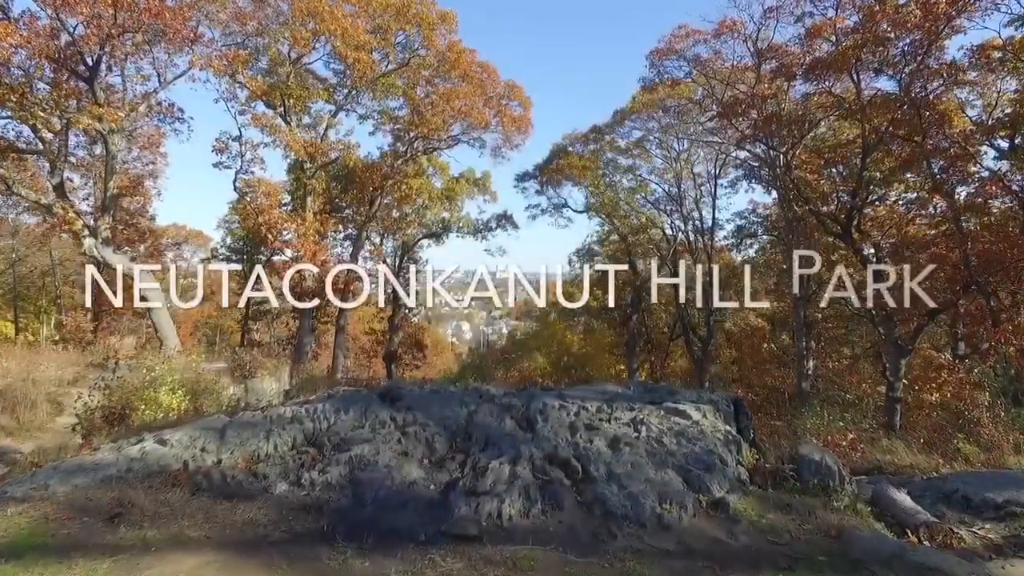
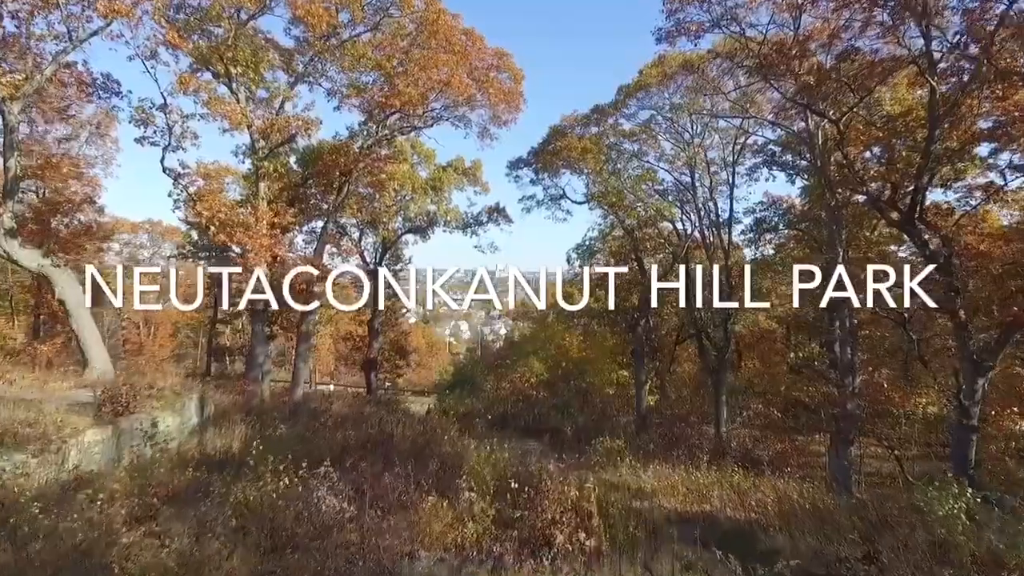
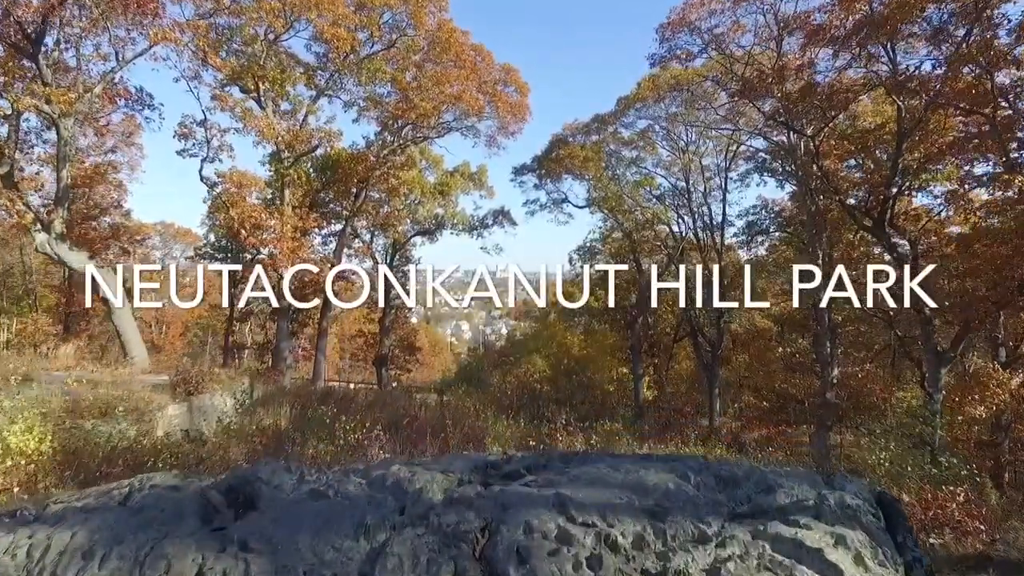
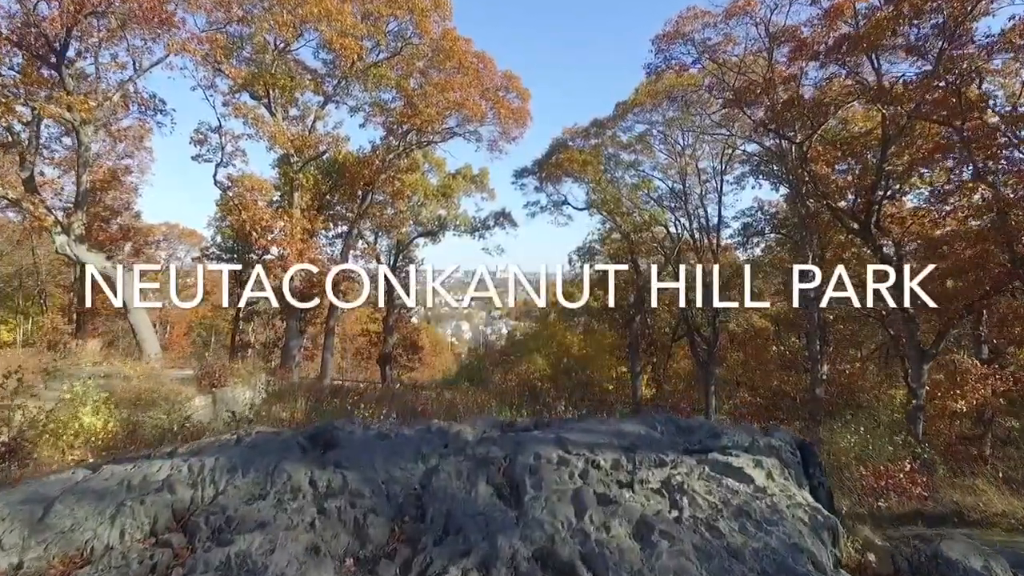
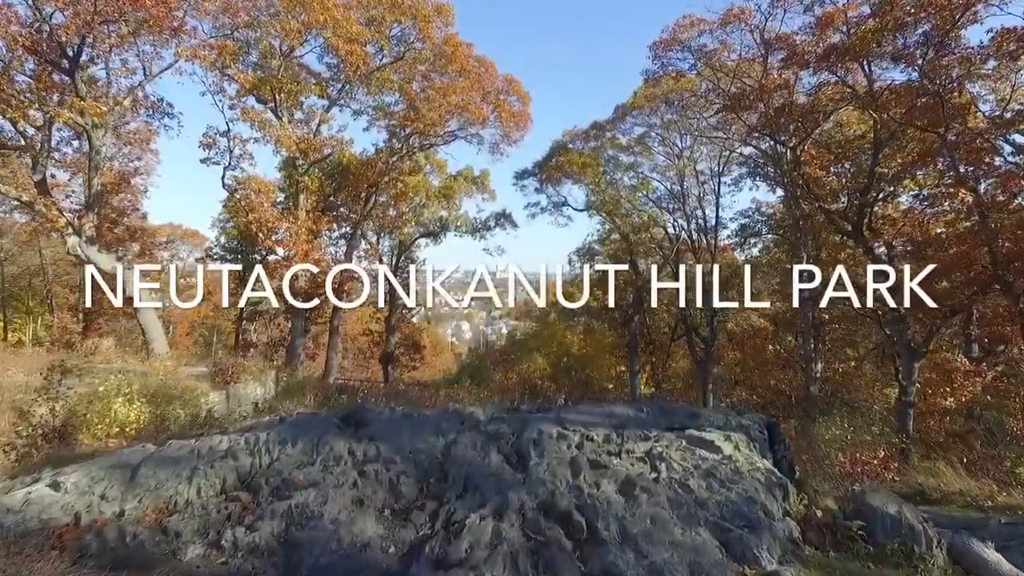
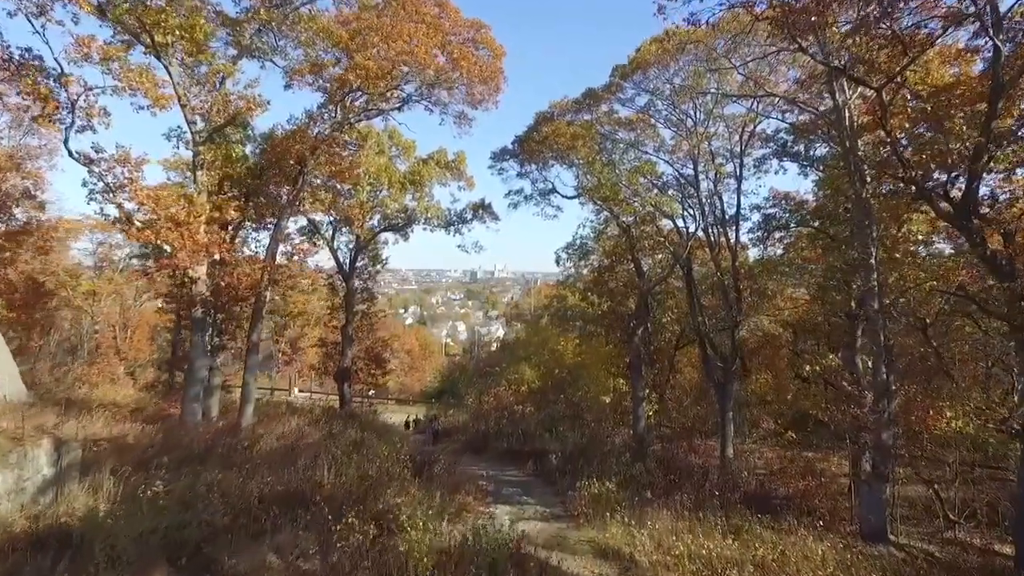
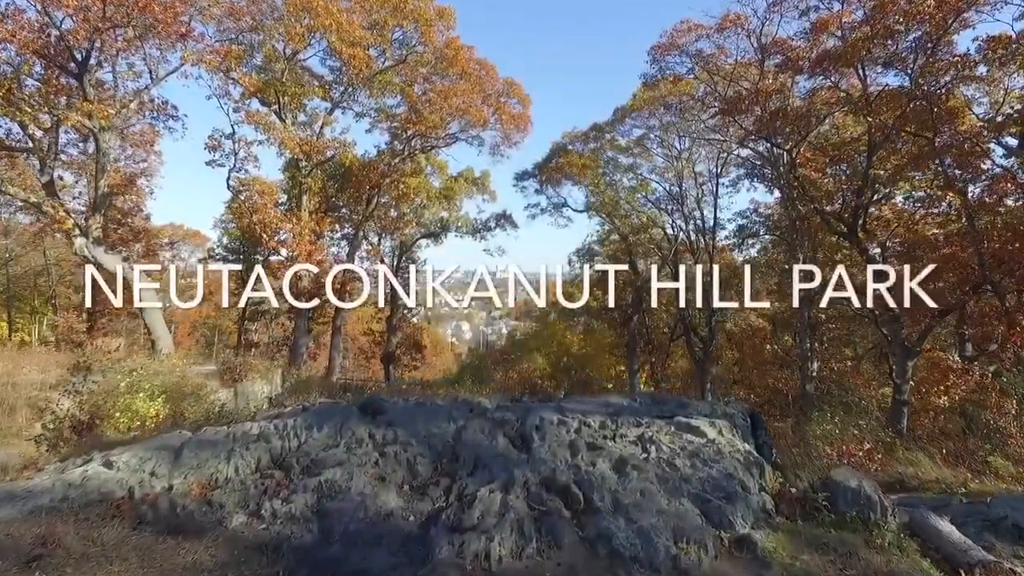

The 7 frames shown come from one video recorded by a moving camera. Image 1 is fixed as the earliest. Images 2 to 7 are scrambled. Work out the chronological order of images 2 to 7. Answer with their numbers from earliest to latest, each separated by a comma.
7, 5, 4, 3, 2, 6
